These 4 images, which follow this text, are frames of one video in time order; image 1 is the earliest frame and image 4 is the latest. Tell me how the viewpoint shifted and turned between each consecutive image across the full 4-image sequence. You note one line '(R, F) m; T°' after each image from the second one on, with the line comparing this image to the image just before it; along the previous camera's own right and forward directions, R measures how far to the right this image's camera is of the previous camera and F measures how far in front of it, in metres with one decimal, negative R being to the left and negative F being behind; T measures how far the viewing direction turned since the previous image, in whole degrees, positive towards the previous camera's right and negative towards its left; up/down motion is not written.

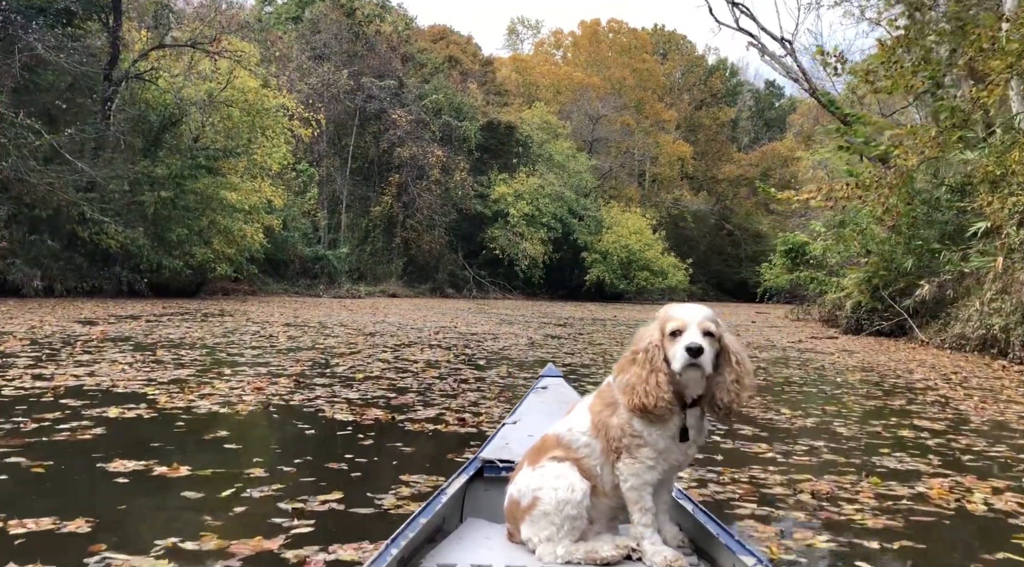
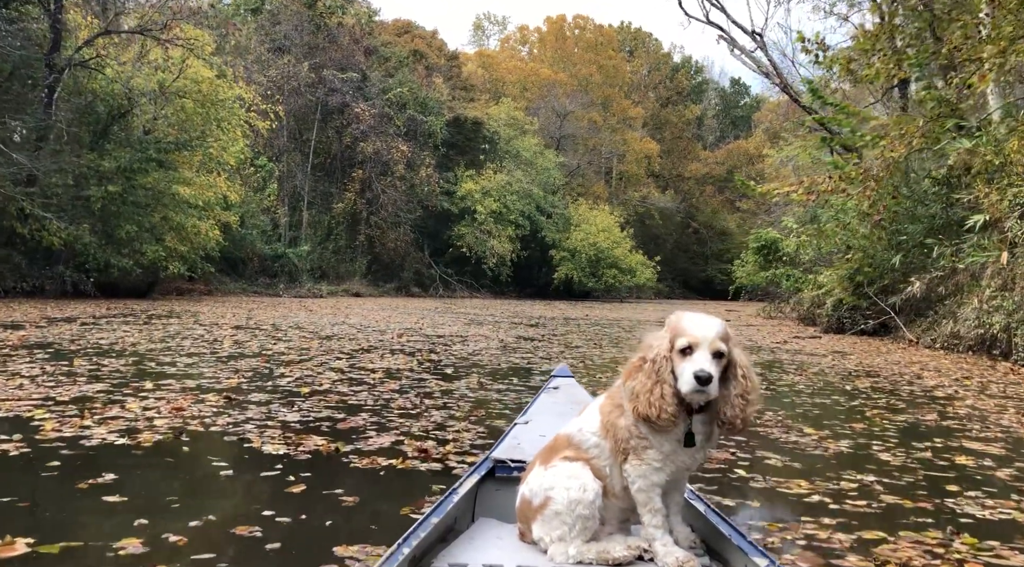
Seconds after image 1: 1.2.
(0.0, +1.0) m; +2°
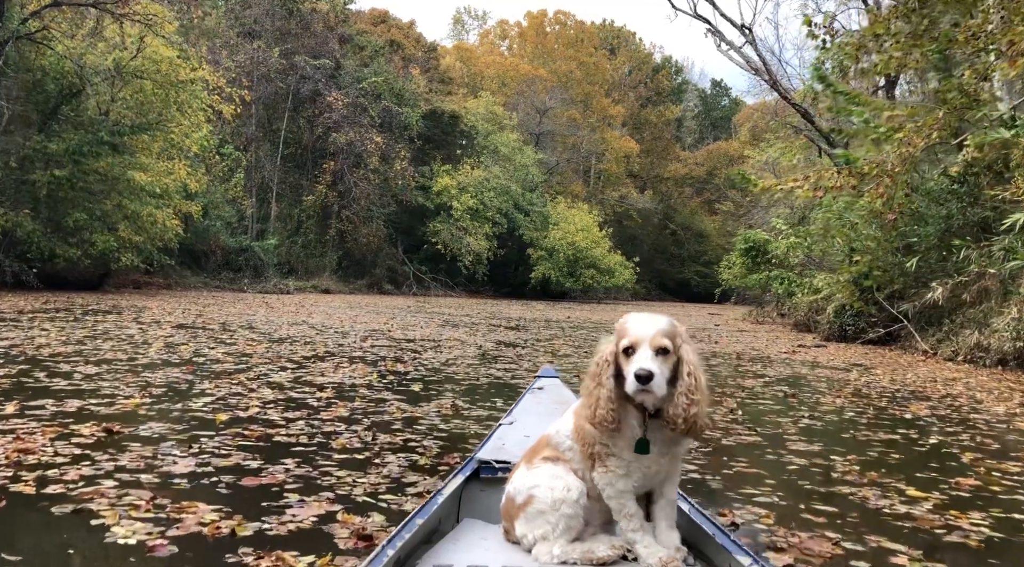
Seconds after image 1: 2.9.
(-0.1, +1.4) m; +1°
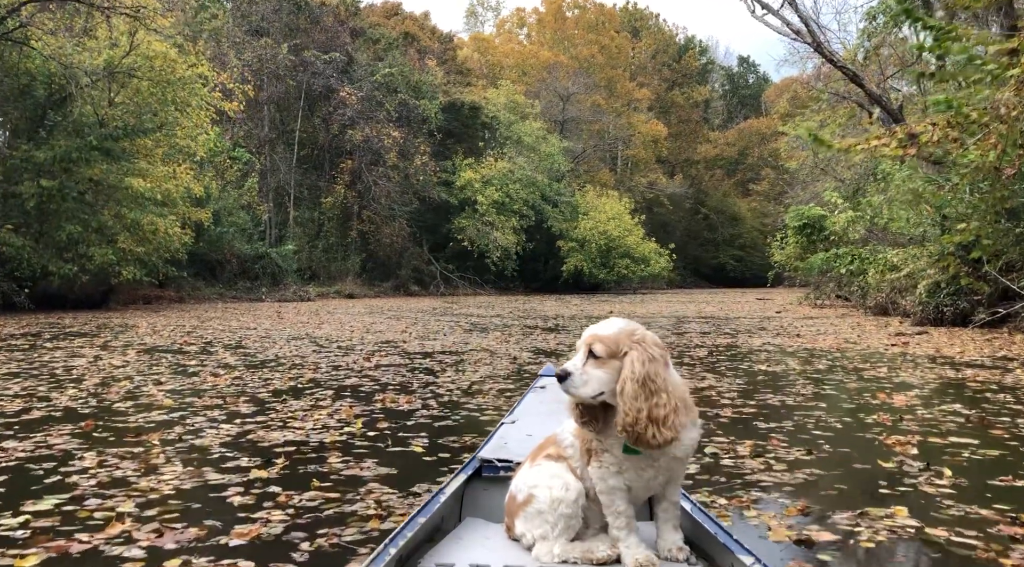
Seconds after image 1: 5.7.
(-0.1, +2.1) m; -2°
